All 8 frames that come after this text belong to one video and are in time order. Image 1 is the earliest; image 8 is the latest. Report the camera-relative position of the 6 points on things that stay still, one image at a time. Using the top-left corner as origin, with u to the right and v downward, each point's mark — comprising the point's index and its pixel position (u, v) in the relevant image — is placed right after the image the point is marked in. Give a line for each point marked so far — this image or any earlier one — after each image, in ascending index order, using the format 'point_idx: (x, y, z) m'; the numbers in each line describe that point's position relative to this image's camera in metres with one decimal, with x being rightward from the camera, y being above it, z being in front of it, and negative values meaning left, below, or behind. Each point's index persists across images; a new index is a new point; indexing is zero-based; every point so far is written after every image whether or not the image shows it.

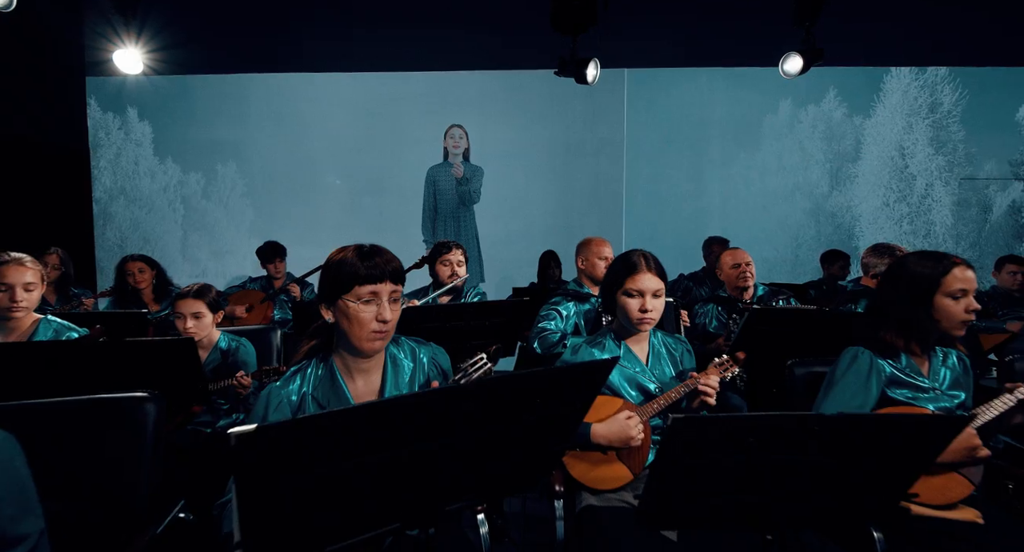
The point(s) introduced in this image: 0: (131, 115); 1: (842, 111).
0: (-4.8, +2.0, +6.1) m
1: (+4.0, +2.0, +5.9) m
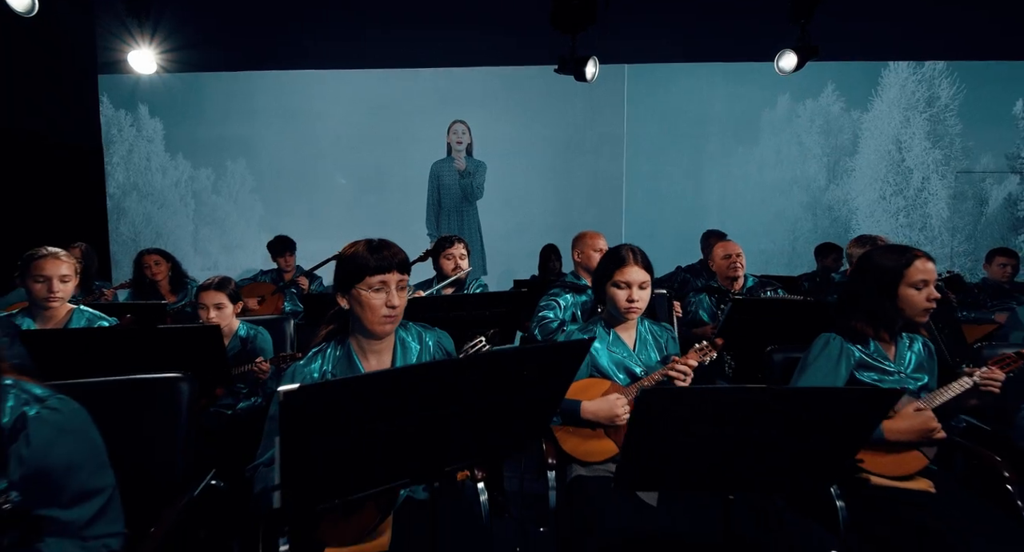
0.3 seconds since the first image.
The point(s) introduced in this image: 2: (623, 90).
0: (-4.8, +2.1, +6.3) m
1: (+4.0, +2.1, +6.0) m
2: (+1.4, +2.3, +6.0) m
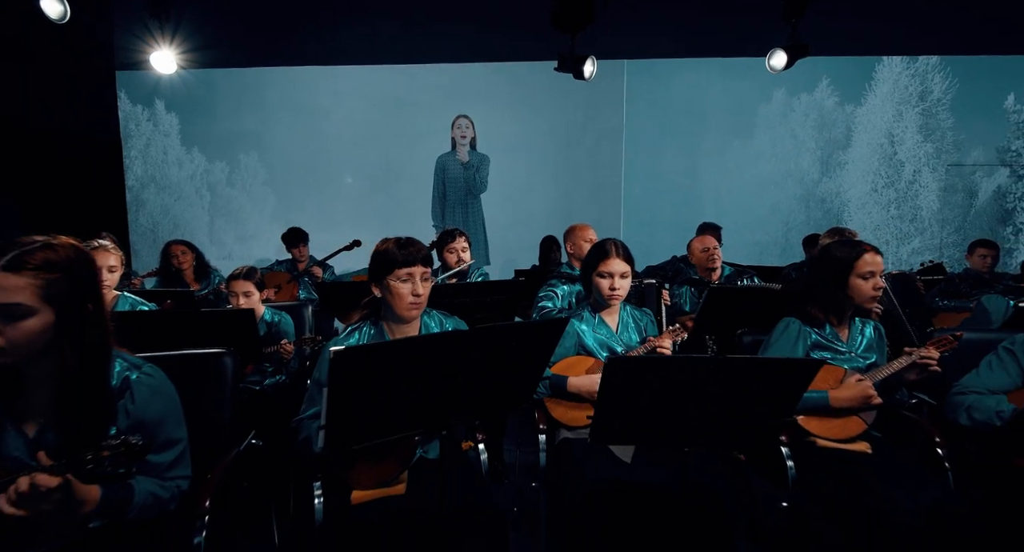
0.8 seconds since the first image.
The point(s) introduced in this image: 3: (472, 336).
0: (-4.8, +2.3, +6.5) m
1: (+4.1, +2.2, +6.1) m
2: (+1.4, +2.4, +6.2) m
3: (-0.1, -0.2, +1.4) m
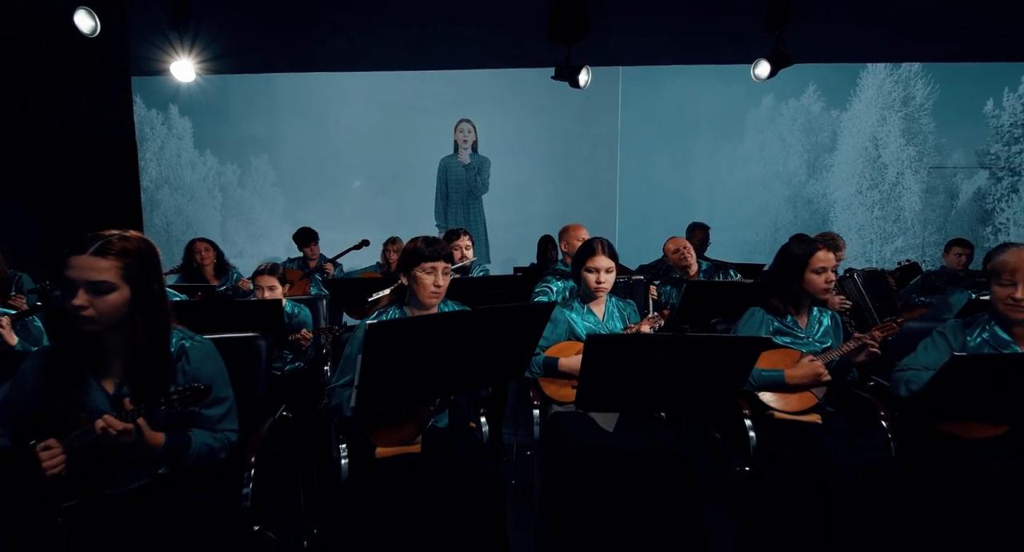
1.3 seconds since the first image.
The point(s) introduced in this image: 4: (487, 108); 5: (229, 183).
0: (-4.8, +2.3, +6.8) m
1: (+4.1, +2.3, +6.4) m
2: (+1.4, +2.5, +6.4) m
3: (-0.1, -0.1, +1.7) m
4: (-0.3, +2.2, +6.4) m
5: (-4.0, +1.3, +6.8) m
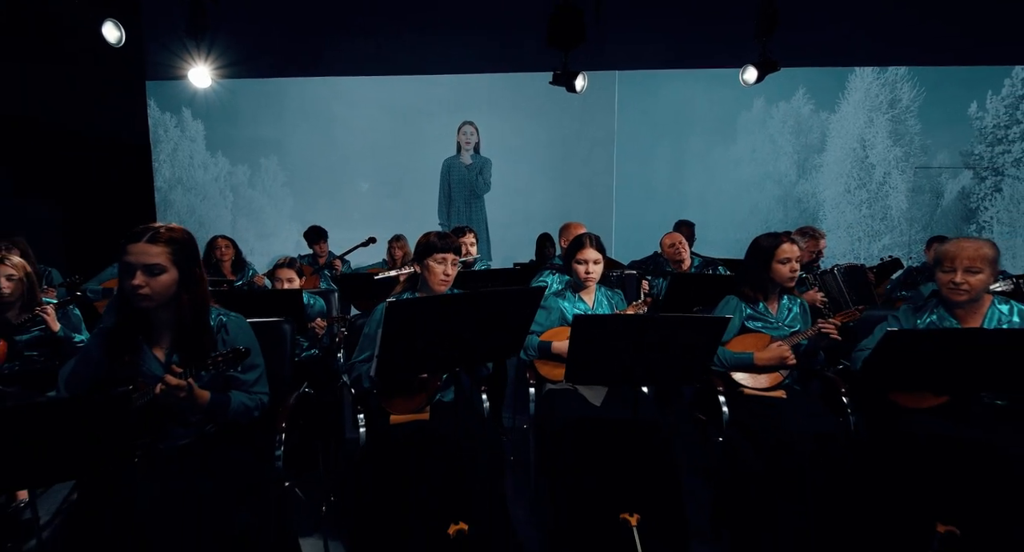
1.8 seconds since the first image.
0: (-4.7, +2.4, +7.1) m
1: (+4.1, +2.3, +6.6) m
2: (+1.4, +2.5, +6.7) m
3: (-0.1, -0.1, +1.9) m
4: (-0.3, +2.3, +6.7) m
5: (-4.0, +1.4, +7.1) m
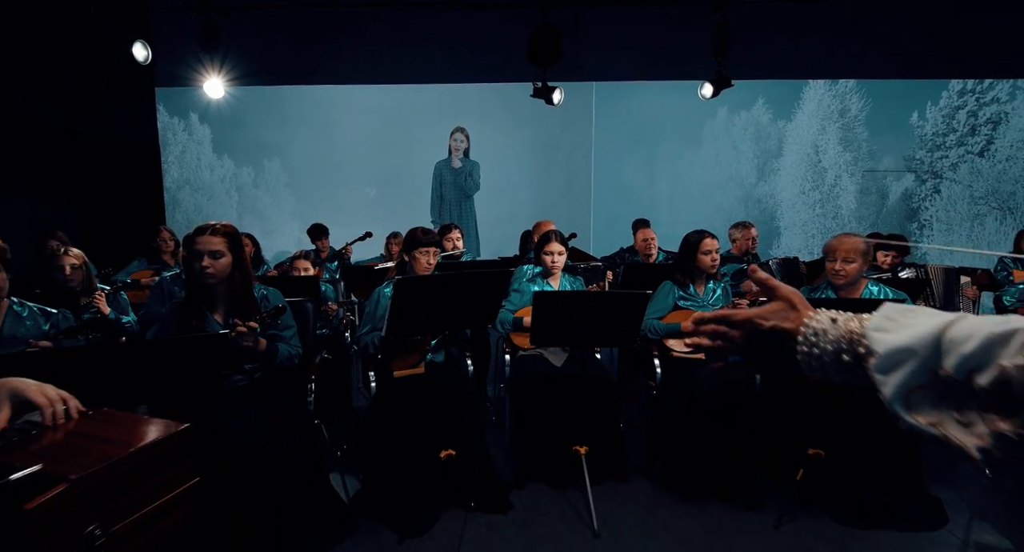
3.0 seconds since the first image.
0: (-5.0, +2.4, +7.6) m
1: (+3.9, +2.4, +7.3) m
2: (+1.2, +2.6, +7.3) m
3: (-0.3, 0.0, +2.5) m
4: (-0.5, +2.4, +7.3) m
5: (-4.2, +1.4, +7.6) m
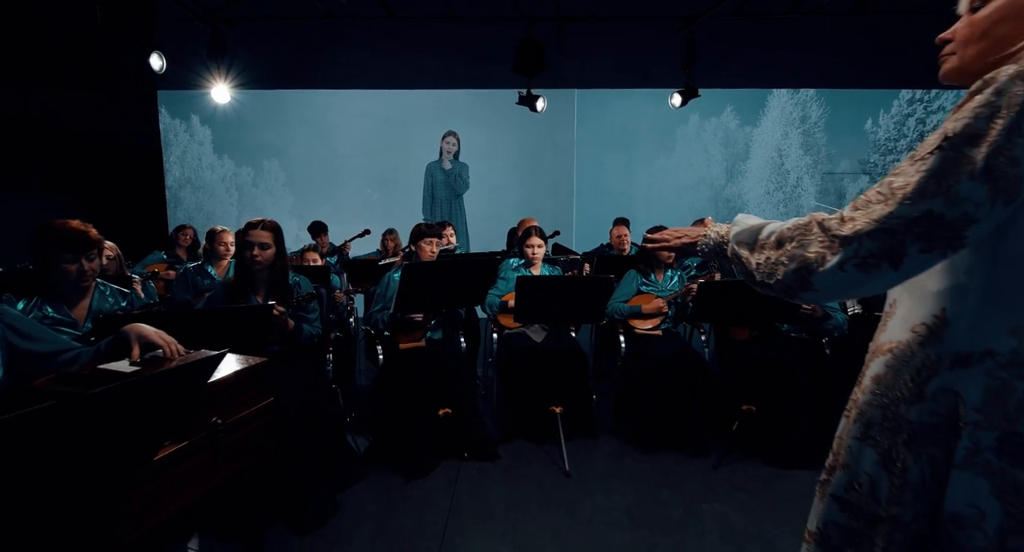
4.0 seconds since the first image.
0: (-5.2, +2.5, +8.0) m
1: (+3.7, +2.5, +7.9) m
2: (+1.0, +2.7, +7.8) m
3: (-0.3, +0.1, +3.0) m
4: (-0.7, +2.5, +7.8) m
5: (-4.4, +1.5, +8.0) m
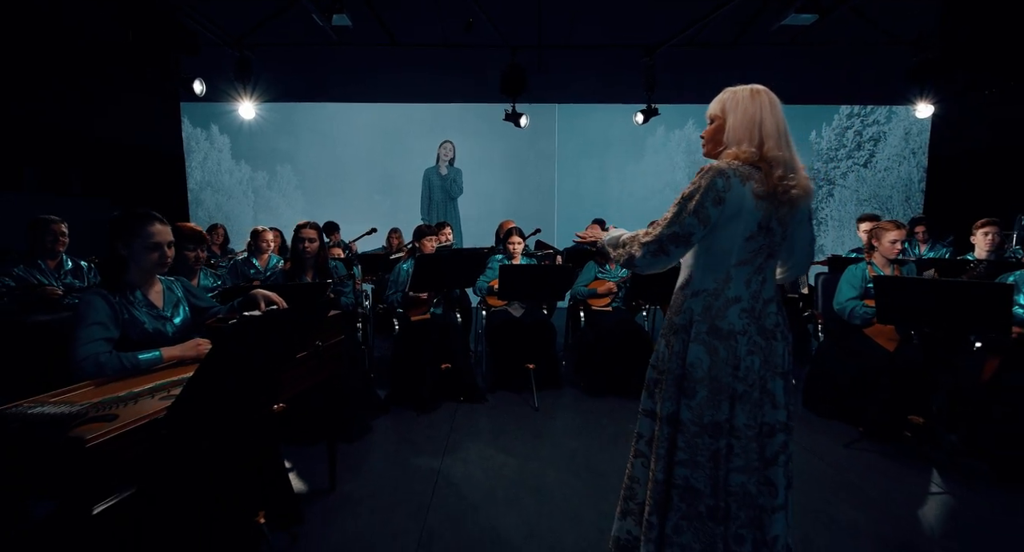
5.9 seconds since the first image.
0: (-5.4, +2.6, +8.9) m
1: (+3.4, +2.6, +9.0) m
2: (+0.8, +2.8, +8.8) m
3: (-0.5, +0.2, +4.0) m
4: (-1.0, +2.6, +8.8) m
5: (-4.6, +1.7, +9.0) m
